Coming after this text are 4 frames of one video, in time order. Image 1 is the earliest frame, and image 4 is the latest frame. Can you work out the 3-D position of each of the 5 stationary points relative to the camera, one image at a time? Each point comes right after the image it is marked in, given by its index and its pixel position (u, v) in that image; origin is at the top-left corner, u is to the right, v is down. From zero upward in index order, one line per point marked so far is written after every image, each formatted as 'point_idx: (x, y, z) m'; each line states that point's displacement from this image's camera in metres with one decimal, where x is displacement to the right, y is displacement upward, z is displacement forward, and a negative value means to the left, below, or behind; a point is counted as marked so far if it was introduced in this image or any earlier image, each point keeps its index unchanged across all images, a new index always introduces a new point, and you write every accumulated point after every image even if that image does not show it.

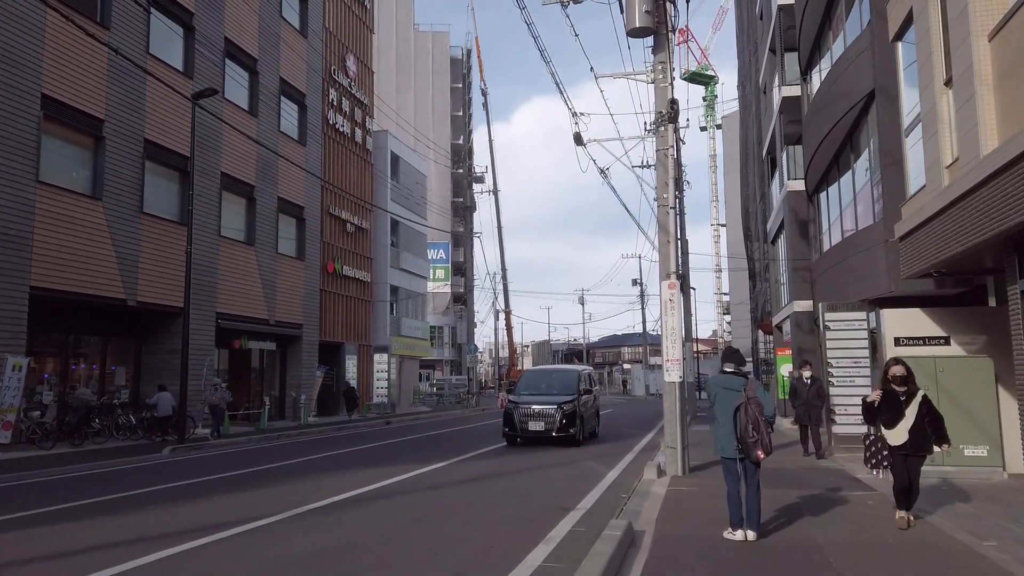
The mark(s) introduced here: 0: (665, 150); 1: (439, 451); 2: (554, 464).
0: (+2.5, +2.3, +12.2) m
1: (-1.7, -3.9, +18.0) m
2: (+0.9, -3.4, +14.5) m
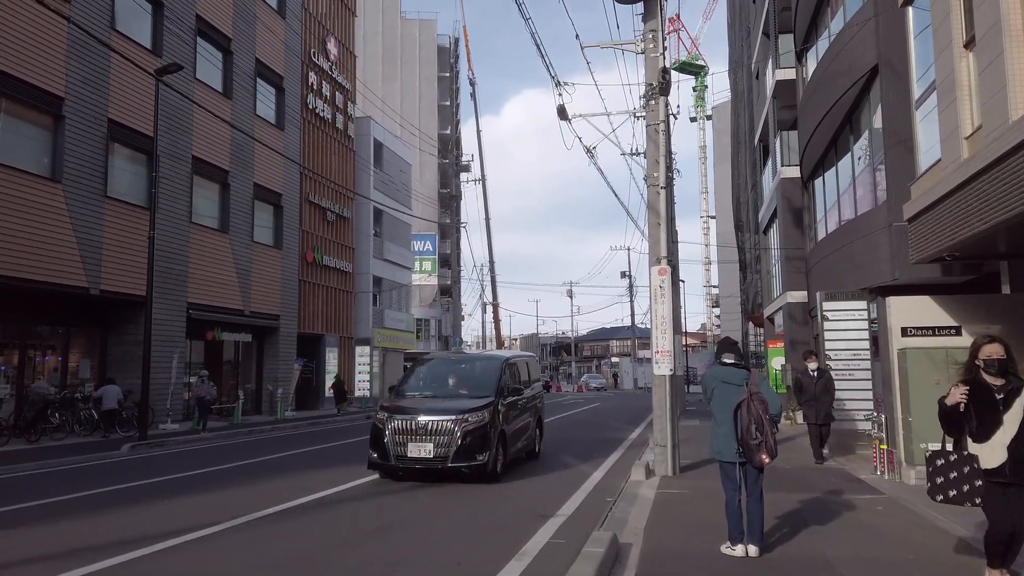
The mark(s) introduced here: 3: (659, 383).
0: (+2.2, +2.5, +11.3) m
1: (-2.1, -3.6, +17.2) m
2: (+0.5, -3.2, +13.7) m
3: (+2.1, -1.4, +10.9) m
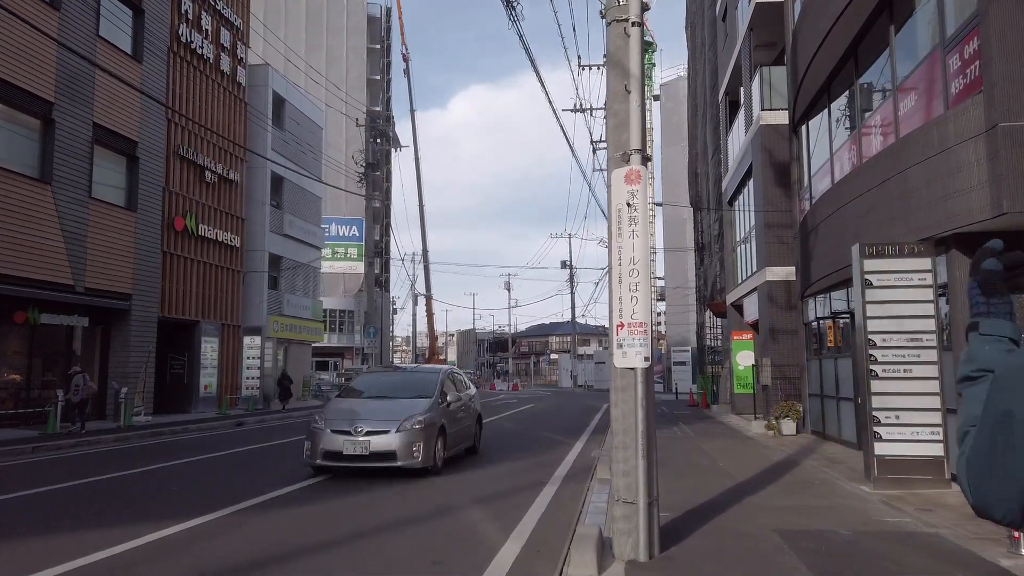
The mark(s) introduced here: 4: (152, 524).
0: (+0.9, +3.1, +6.2) m
1: (-3.9, -2.9, +11.8) m
2: (-1.0, -2.5, +8.5) m
3: (+0.9, -0.8, +5.9) m
4: (-4.0, -2.6, +7.8) m
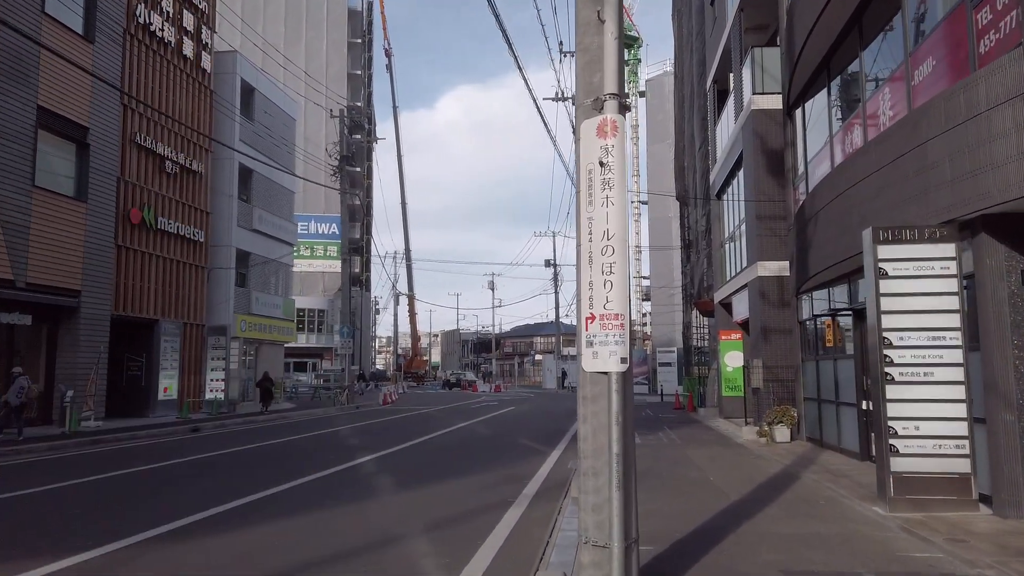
0: (+0.6, +3.2, +5.0) m
1: (-4.3, -2.8, +10.4) m
2: (-1.4, -2.4, +7.2) m
3: (+0.5, -0.6, +4.6) m
4: (-4.4, -2.5, +6.4) m
